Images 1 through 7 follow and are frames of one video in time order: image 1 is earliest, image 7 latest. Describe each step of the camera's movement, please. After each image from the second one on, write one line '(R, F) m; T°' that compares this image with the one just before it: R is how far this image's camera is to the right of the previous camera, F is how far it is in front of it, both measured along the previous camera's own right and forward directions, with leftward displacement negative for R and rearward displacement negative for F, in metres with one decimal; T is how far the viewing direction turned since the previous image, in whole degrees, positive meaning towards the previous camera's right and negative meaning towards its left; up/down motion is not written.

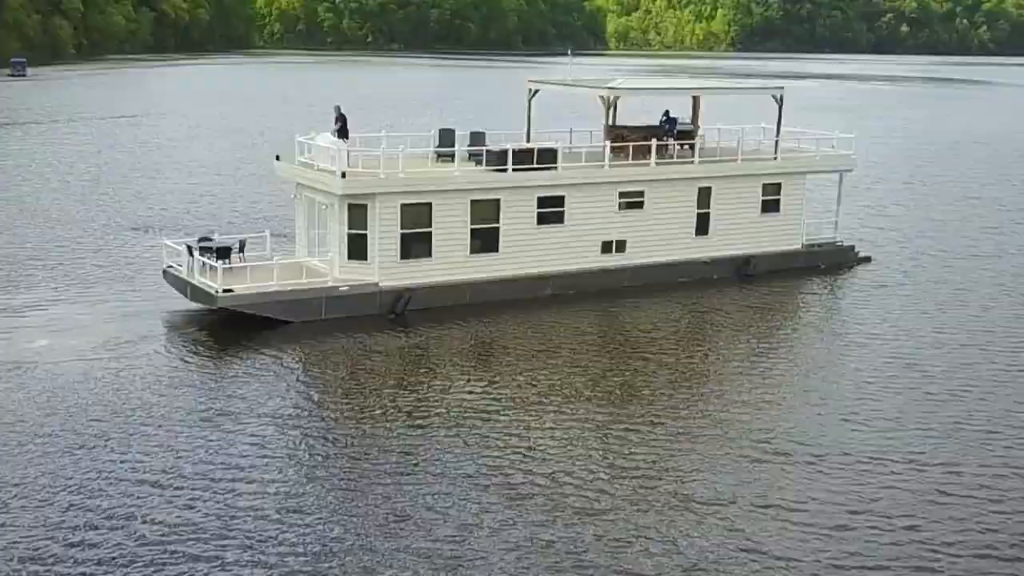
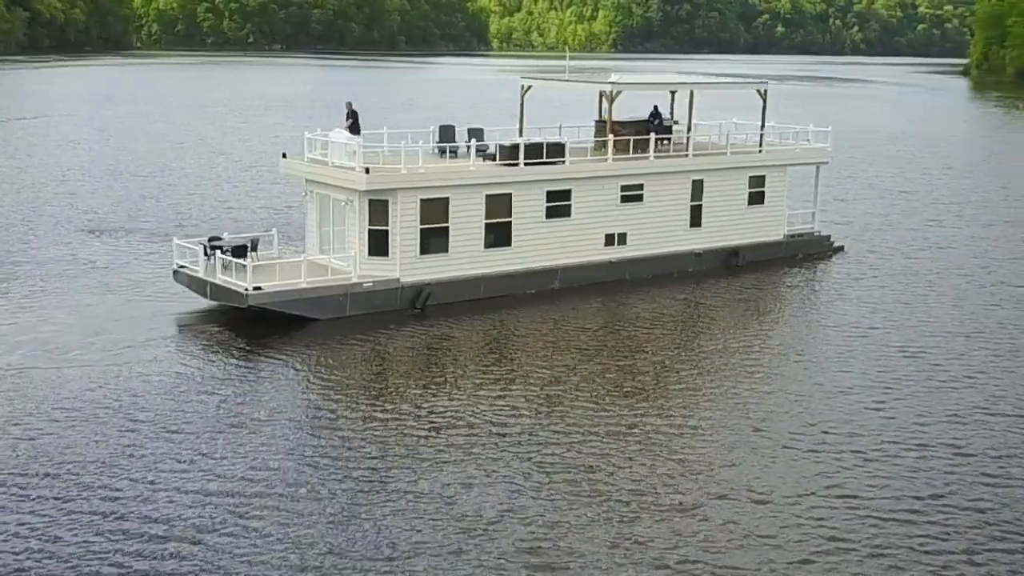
(-1.9, +0.5) m; +2°
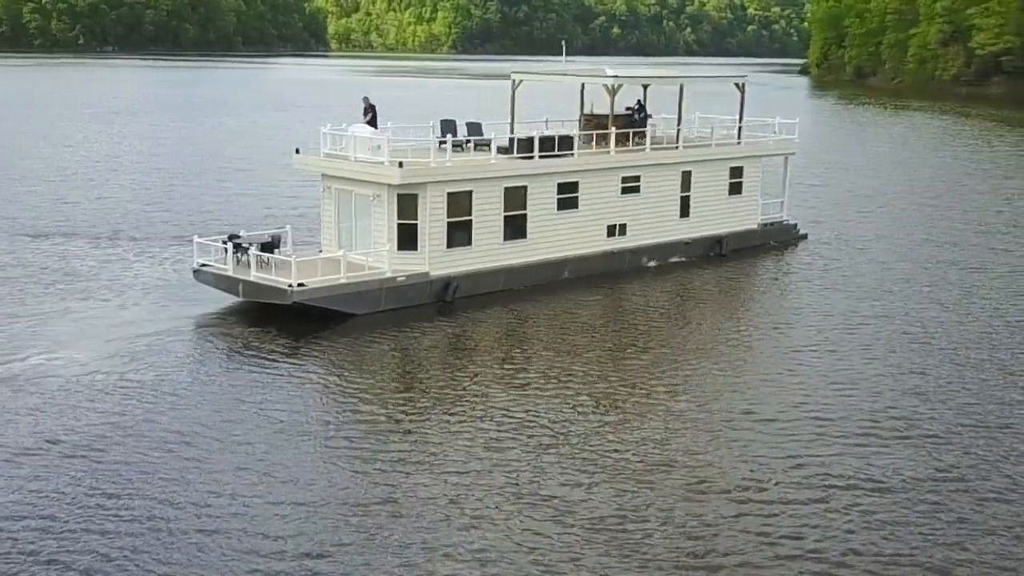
(-2.7, +0.7) m; +3°
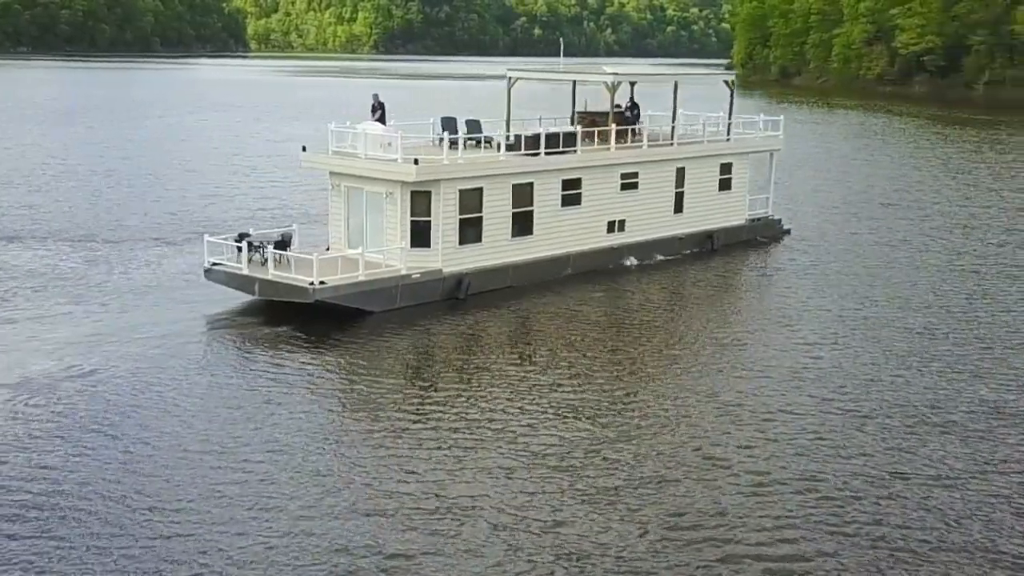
(-1.2, +0.2) m; +1°
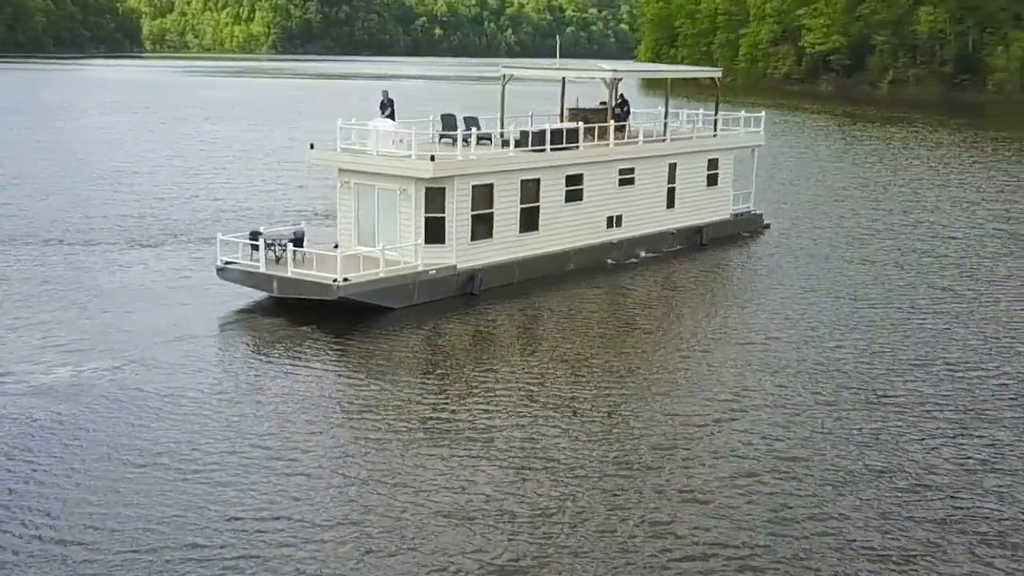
(-1.5, +0.4) m; +2°
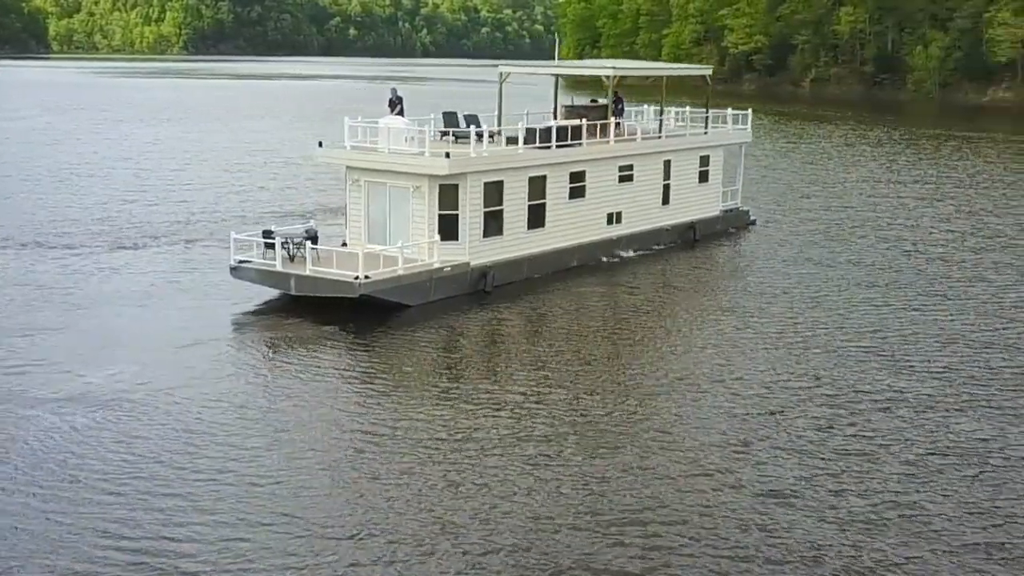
(-1.2, +0.3) m; +1°
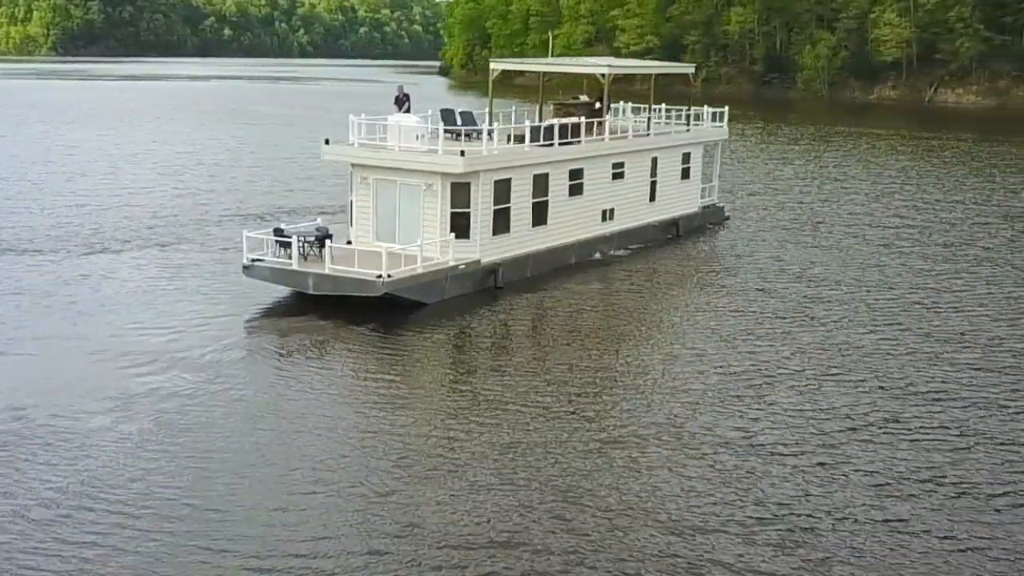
(-1.6, +0.4) m; +2°
